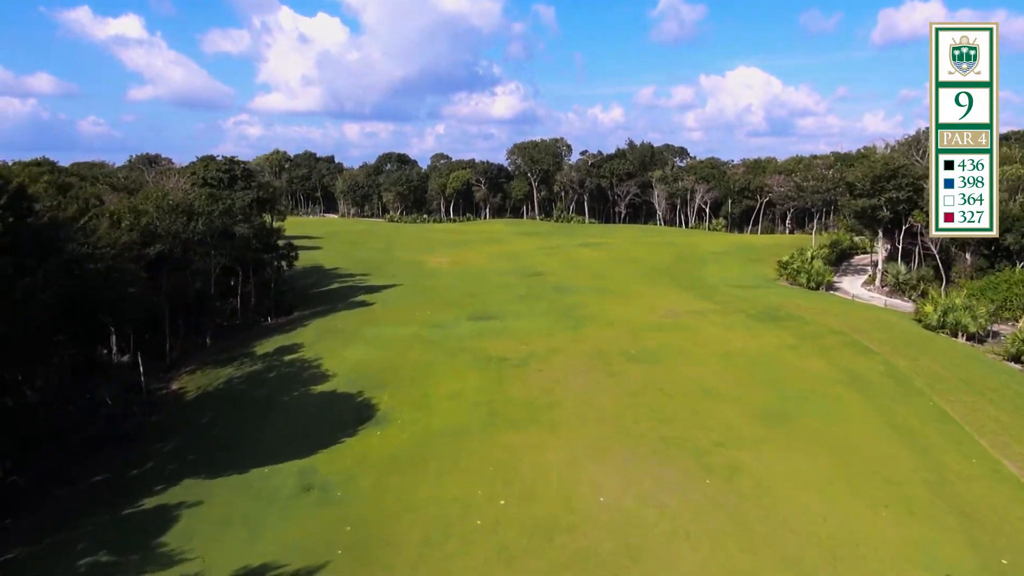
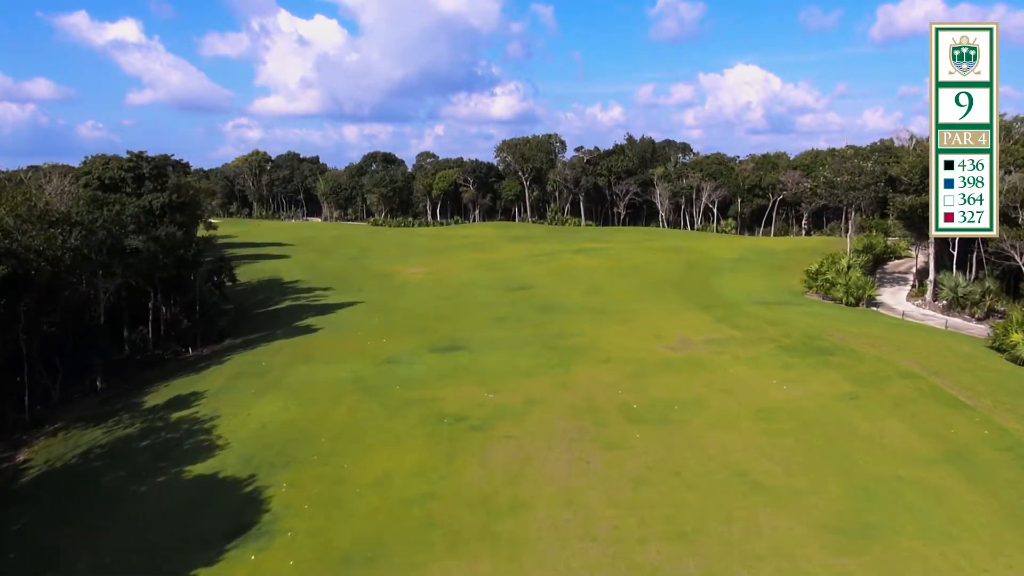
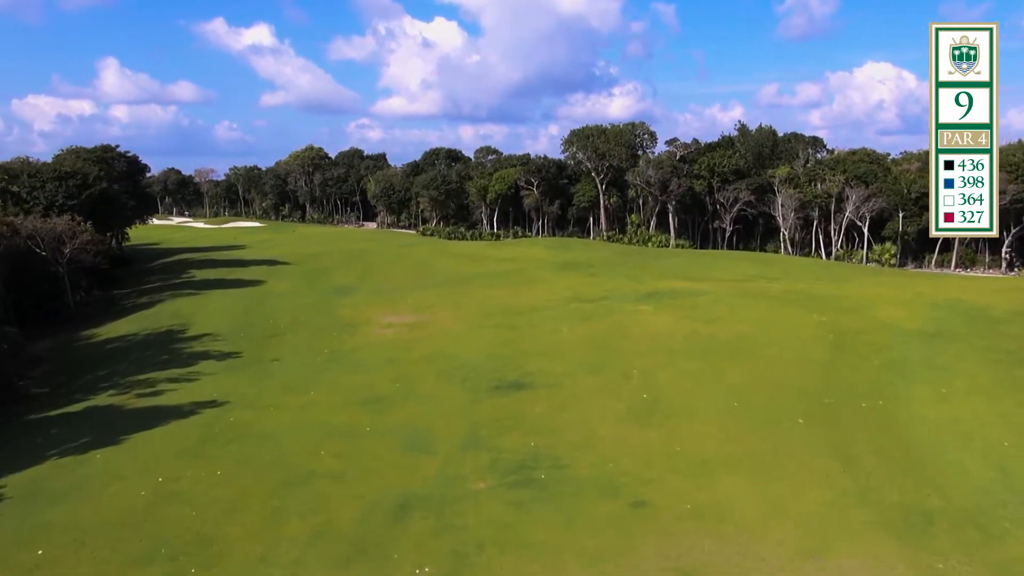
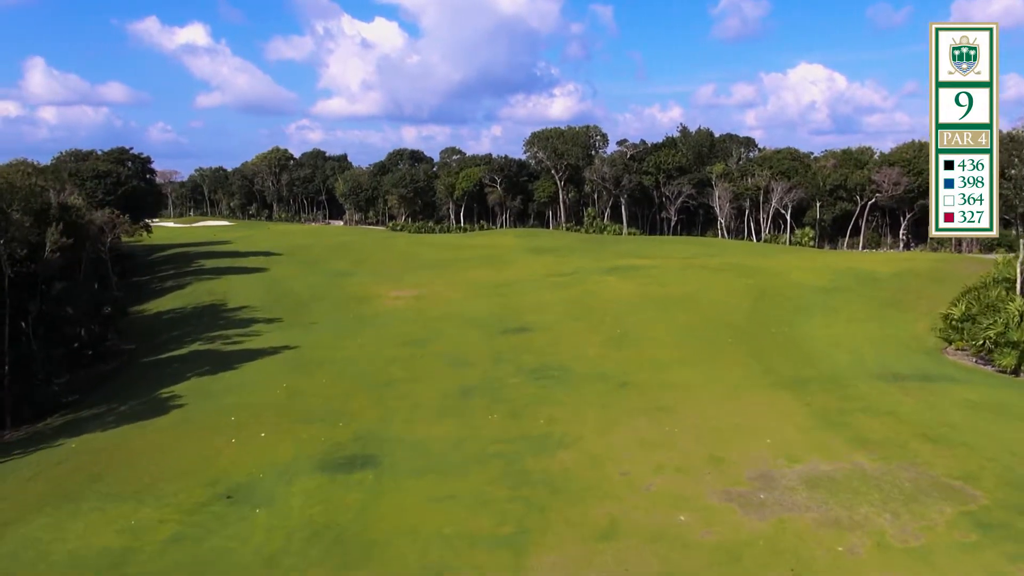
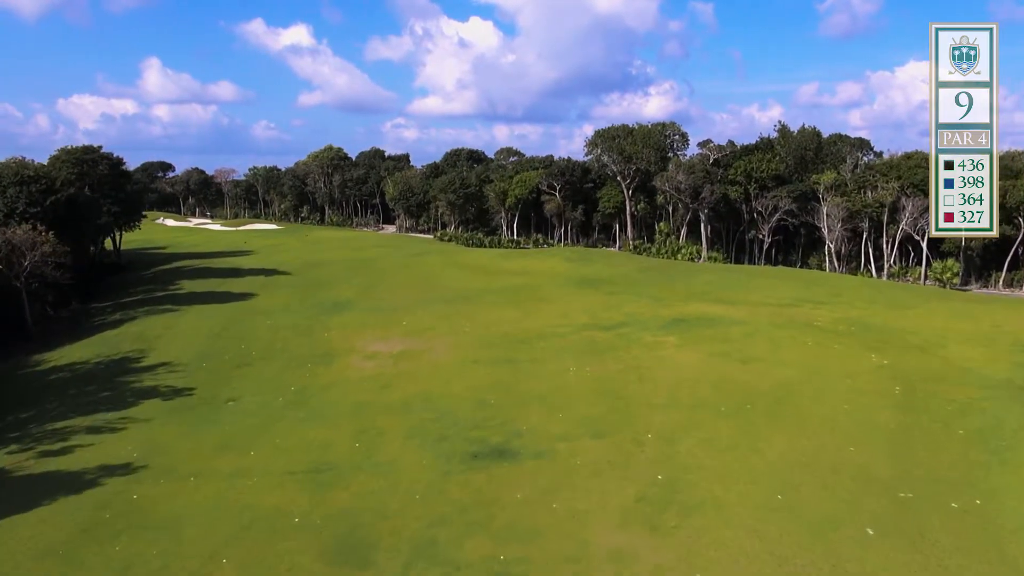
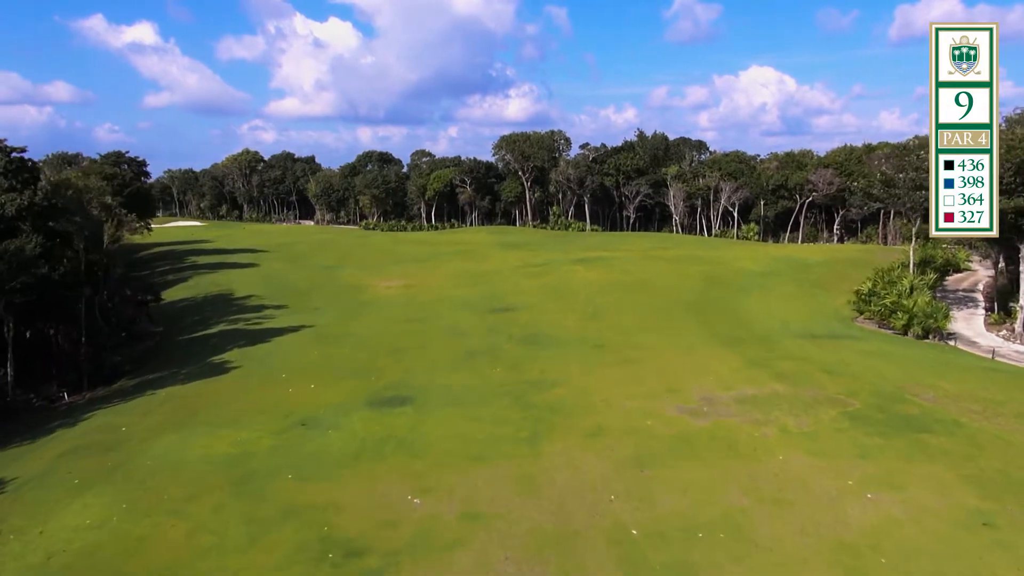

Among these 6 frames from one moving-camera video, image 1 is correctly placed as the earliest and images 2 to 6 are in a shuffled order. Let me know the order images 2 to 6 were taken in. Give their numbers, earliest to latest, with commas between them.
2, 6, 4, 3, 5
